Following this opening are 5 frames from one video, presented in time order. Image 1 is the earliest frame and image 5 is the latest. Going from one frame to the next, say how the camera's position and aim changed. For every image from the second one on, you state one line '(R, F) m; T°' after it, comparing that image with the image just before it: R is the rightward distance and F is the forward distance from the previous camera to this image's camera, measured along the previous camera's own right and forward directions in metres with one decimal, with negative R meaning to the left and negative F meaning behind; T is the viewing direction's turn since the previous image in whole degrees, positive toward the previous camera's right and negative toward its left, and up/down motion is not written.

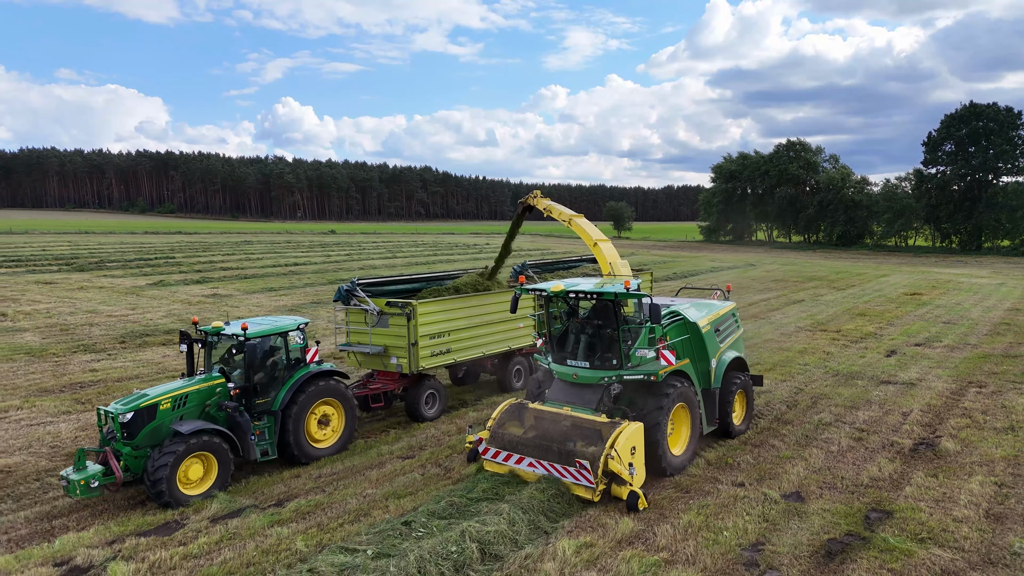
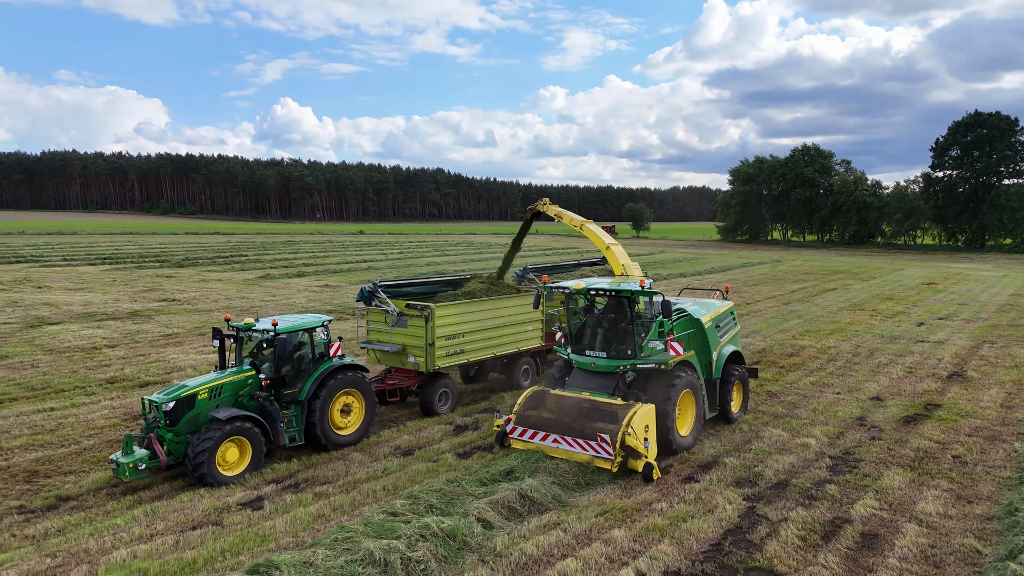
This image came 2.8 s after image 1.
(-2.9, -3.5) m; 0°
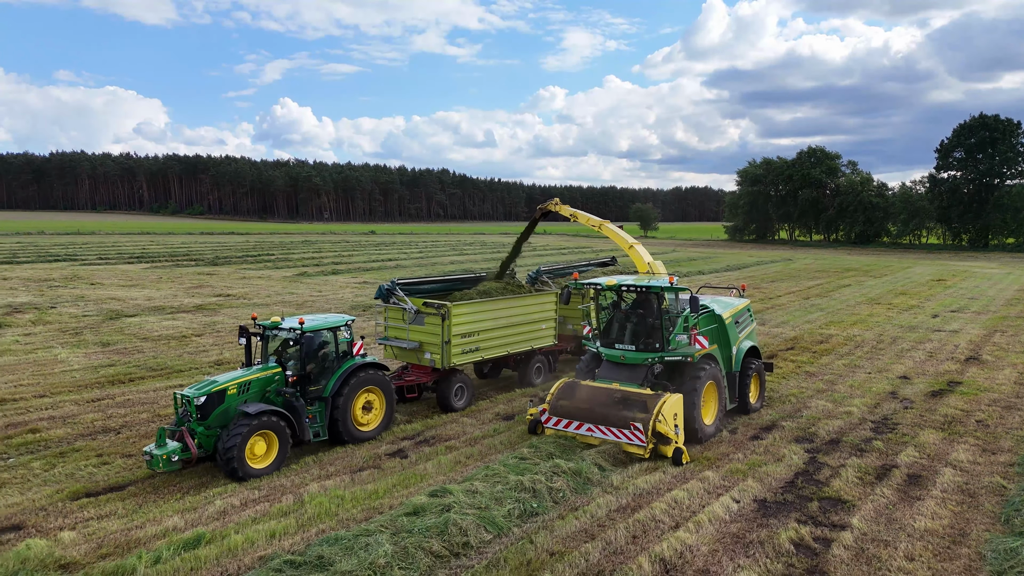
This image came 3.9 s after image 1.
(-1.2, -1.3) m; 0°
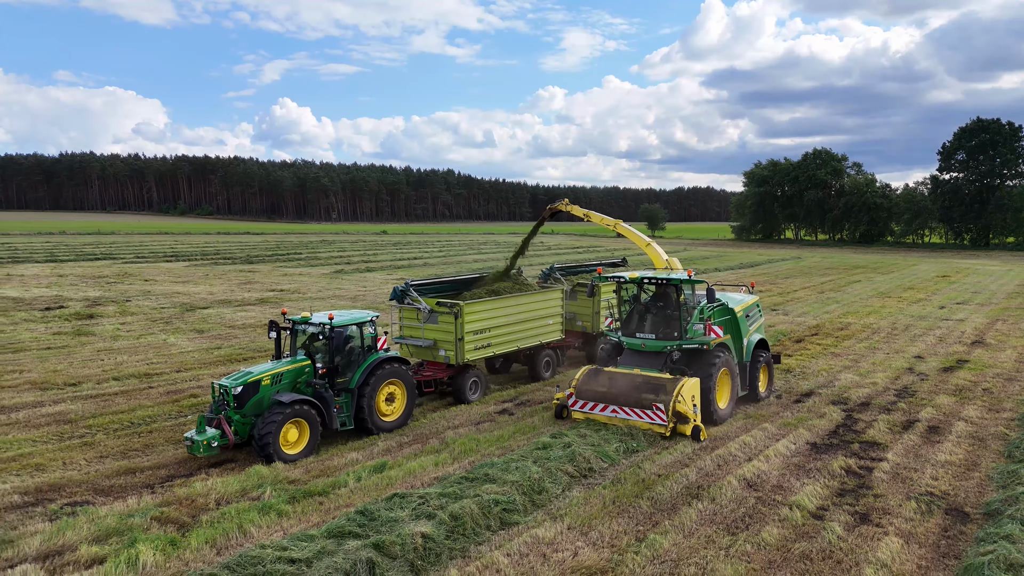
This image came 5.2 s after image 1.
(-1.3, -1.6) m; 0°
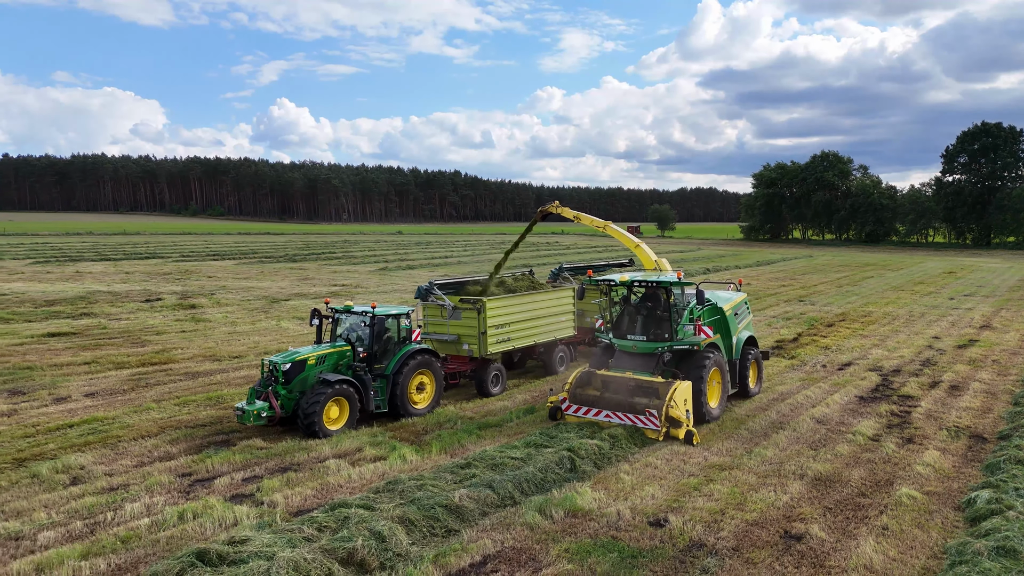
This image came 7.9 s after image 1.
(-1.8, -2.1) m; 0°
